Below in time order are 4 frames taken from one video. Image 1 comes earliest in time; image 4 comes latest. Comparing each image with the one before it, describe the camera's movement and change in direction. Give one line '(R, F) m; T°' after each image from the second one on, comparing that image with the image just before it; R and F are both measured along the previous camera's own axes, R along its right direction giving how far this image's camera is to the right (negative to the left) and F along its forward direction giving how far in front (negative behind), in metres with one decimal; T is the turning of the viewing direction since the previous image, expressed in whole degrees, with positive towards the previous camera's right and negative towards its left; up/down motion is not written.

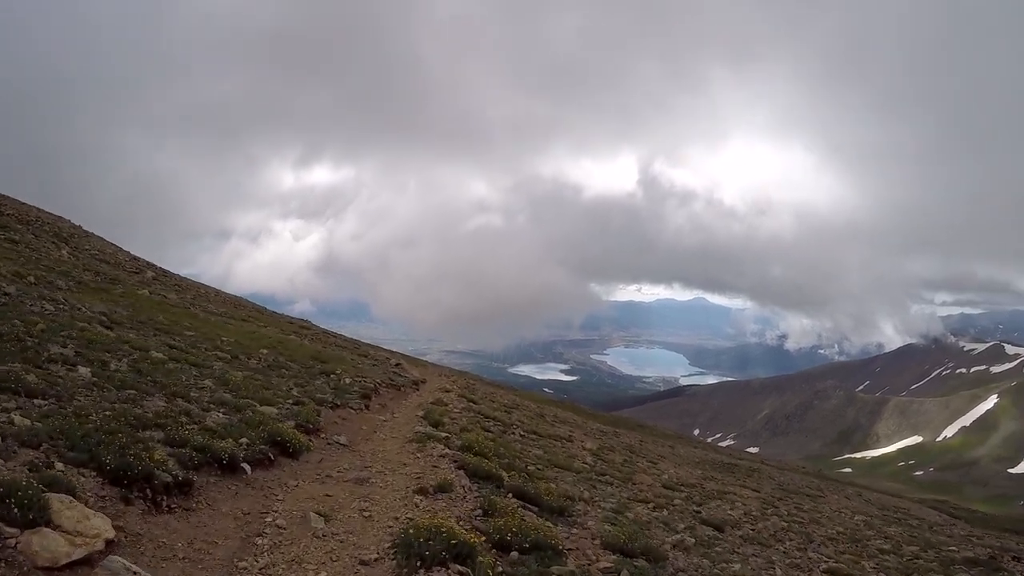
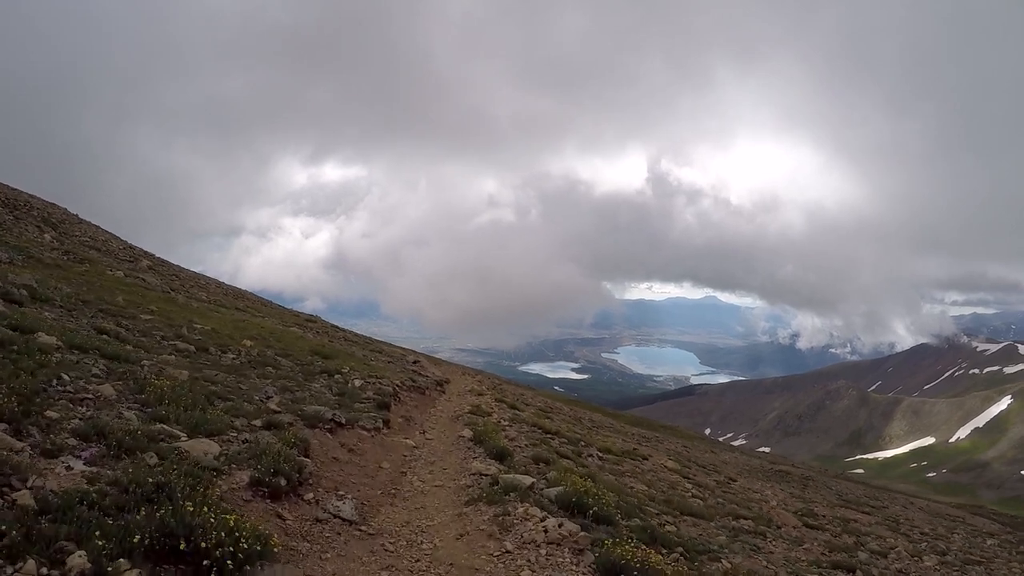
(-3.2, +10.5) m; -1°
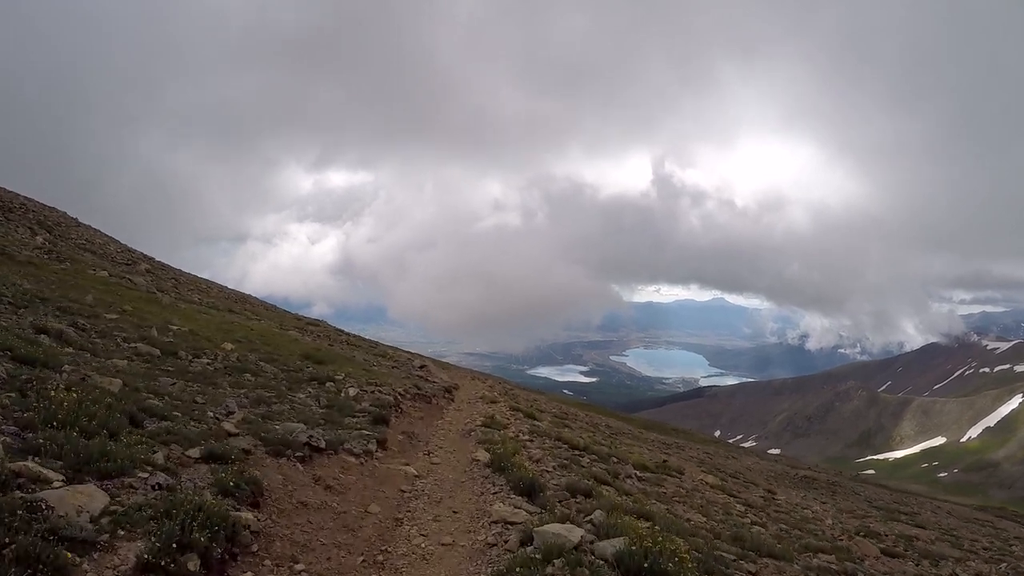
(-0.6, +4.0) m; -1°
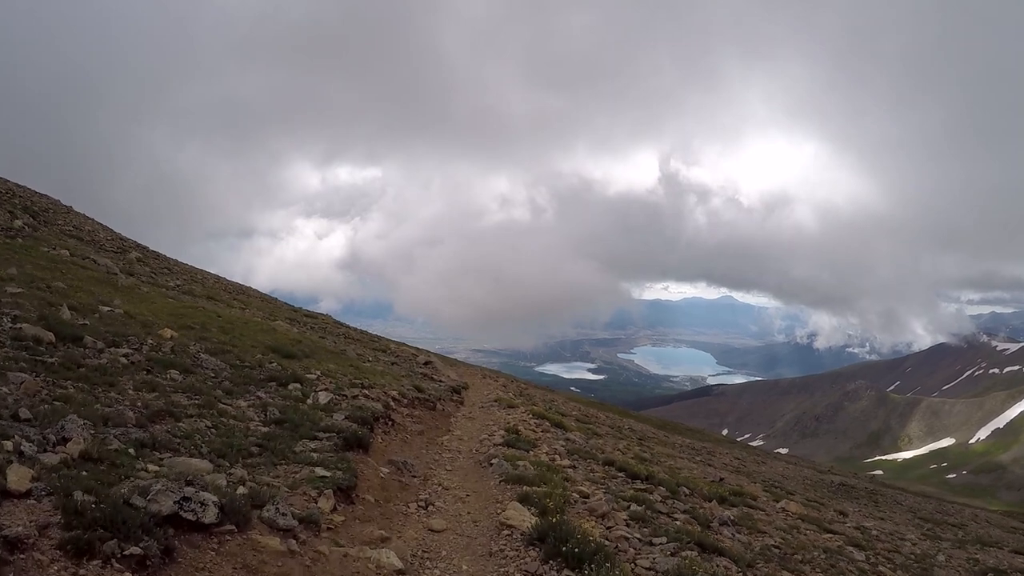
(-0.9, +6.7) m; -1°
